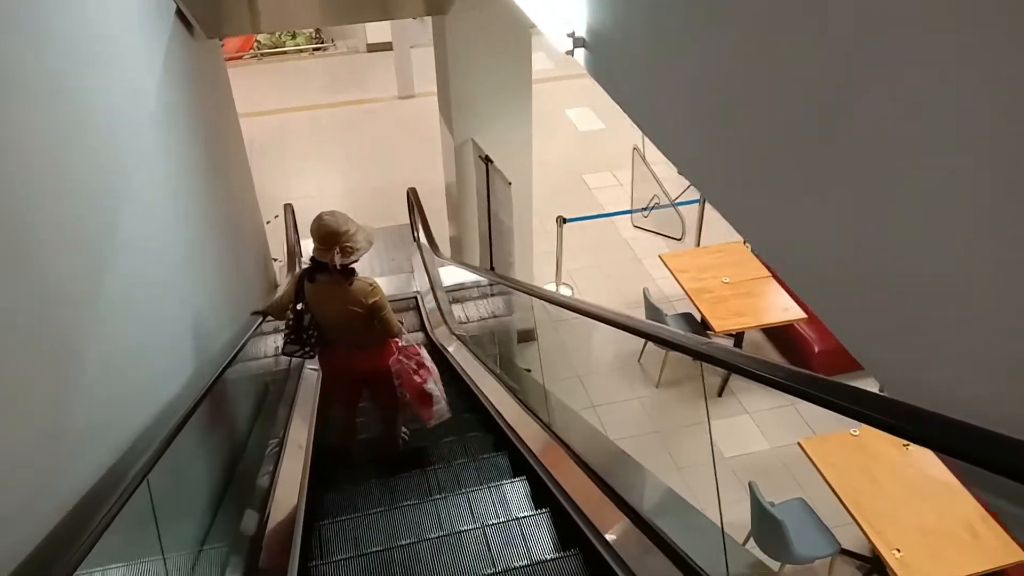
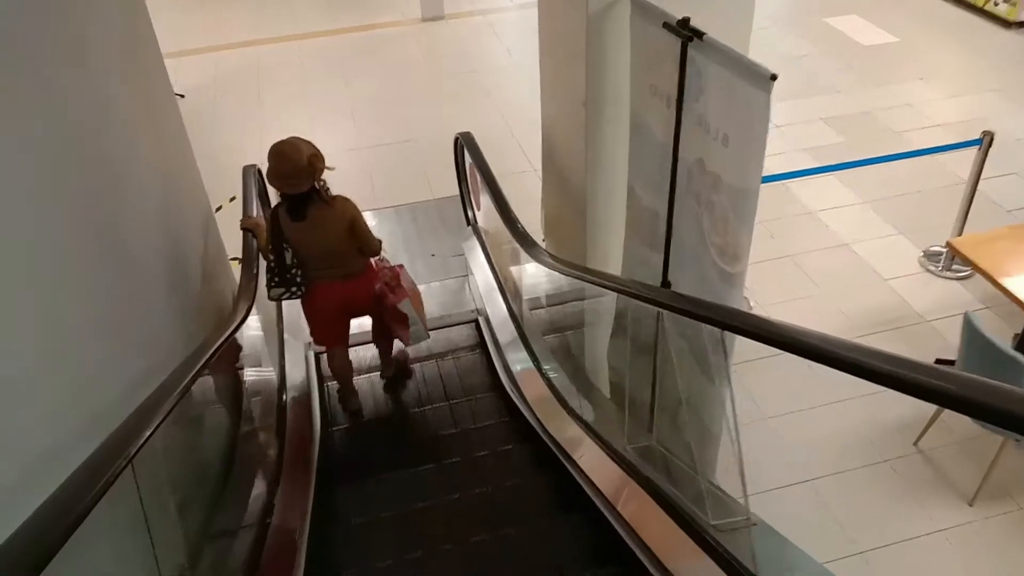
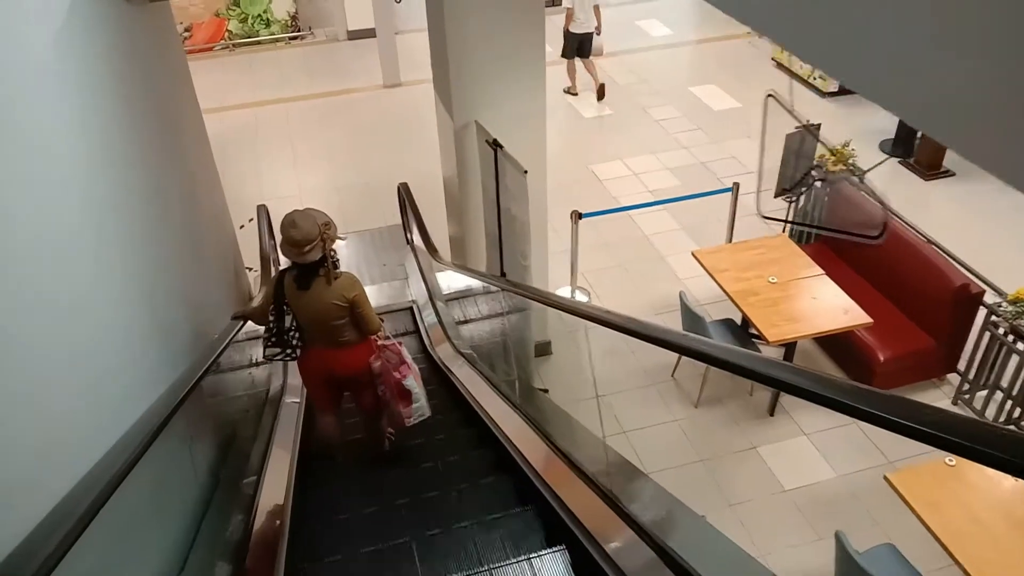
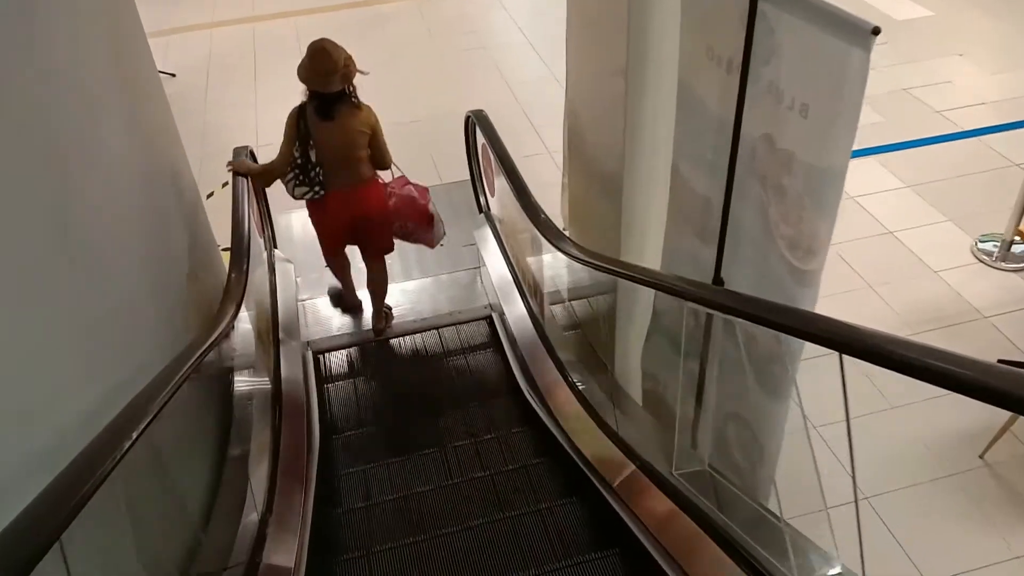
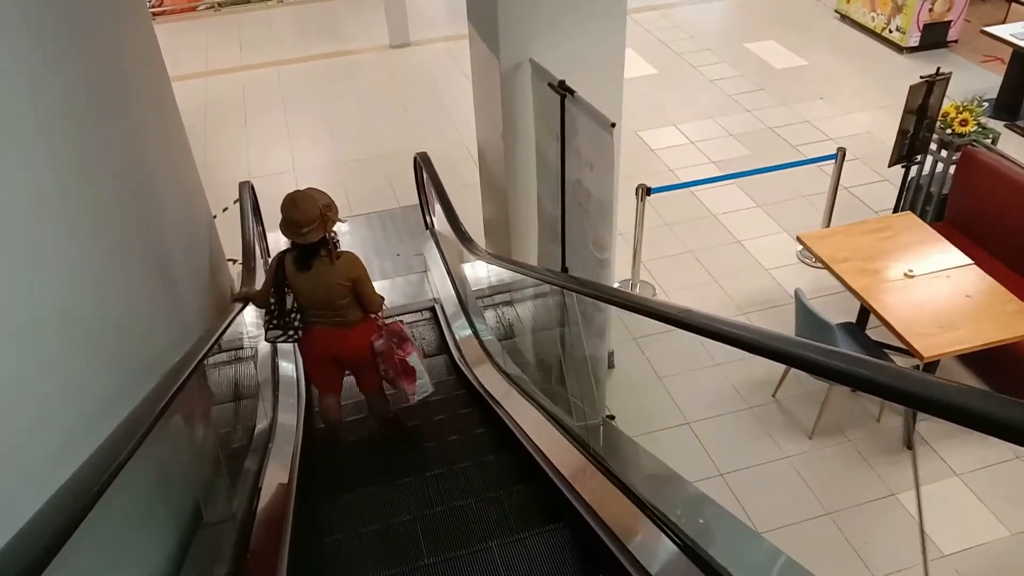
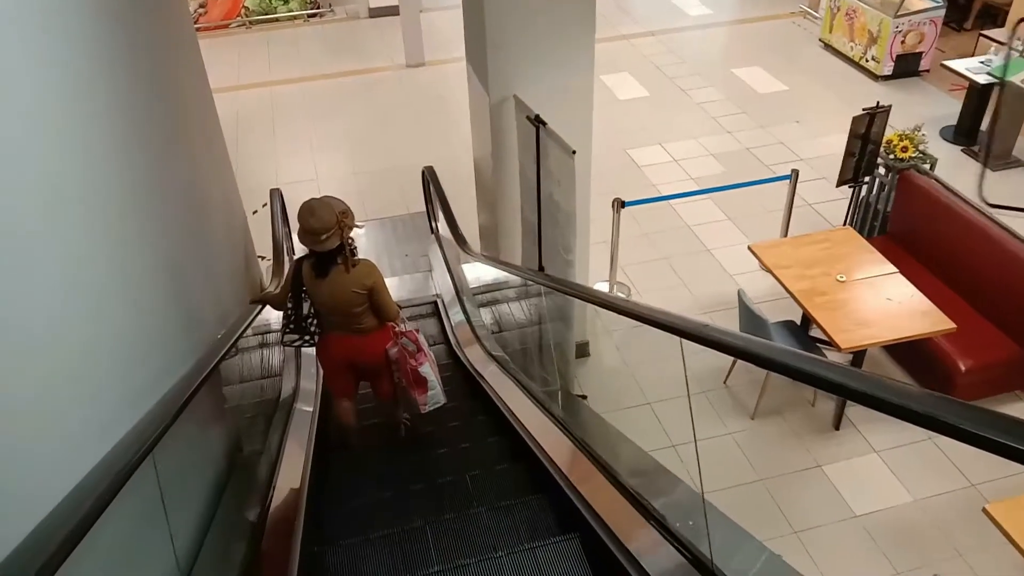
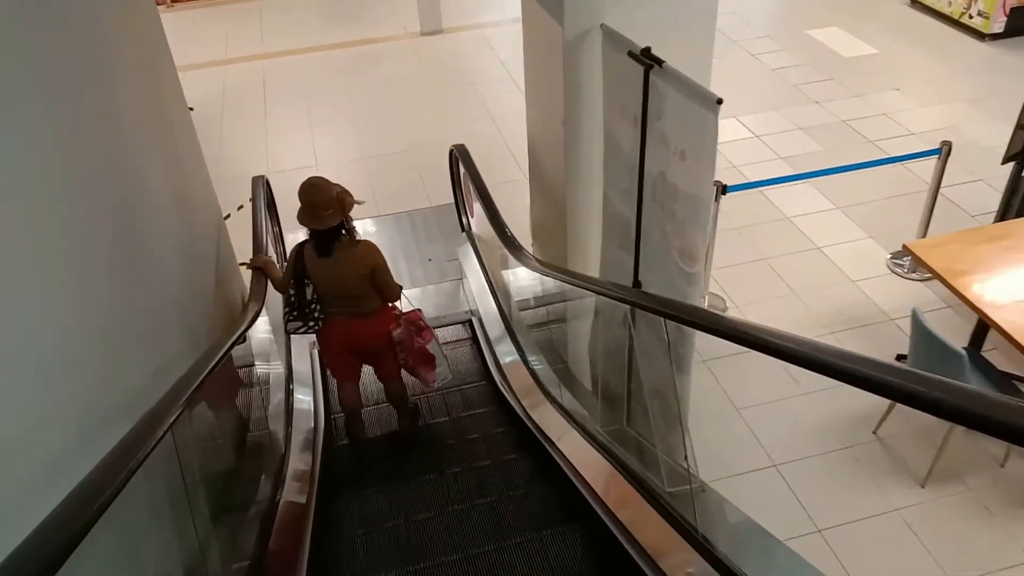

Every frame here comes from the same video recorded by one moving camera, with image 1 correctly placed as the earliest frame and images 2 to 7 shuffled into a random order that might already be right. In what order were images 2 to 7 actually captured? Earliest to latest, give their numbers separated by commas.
3, 6, 5, 7, 2, 4
